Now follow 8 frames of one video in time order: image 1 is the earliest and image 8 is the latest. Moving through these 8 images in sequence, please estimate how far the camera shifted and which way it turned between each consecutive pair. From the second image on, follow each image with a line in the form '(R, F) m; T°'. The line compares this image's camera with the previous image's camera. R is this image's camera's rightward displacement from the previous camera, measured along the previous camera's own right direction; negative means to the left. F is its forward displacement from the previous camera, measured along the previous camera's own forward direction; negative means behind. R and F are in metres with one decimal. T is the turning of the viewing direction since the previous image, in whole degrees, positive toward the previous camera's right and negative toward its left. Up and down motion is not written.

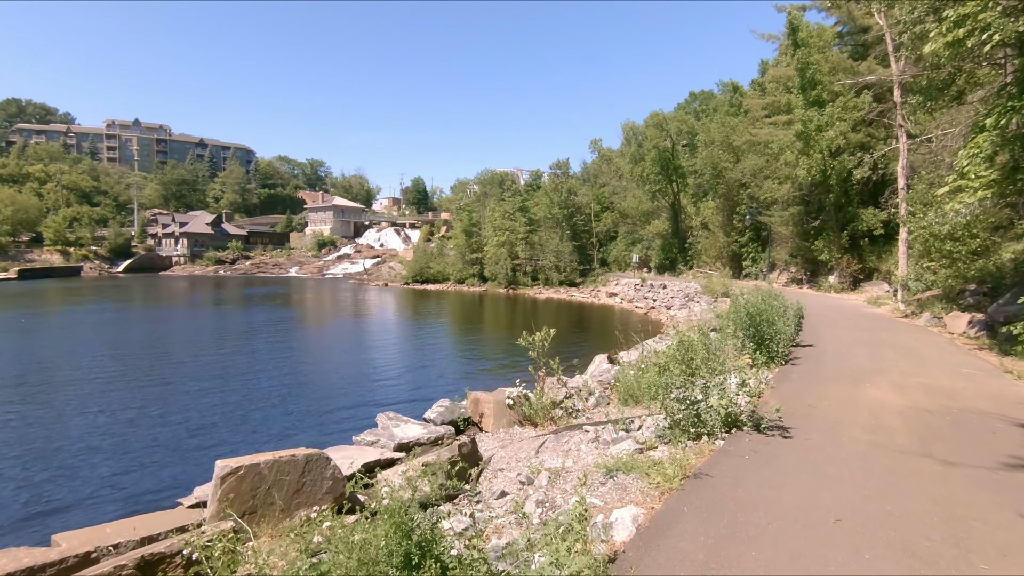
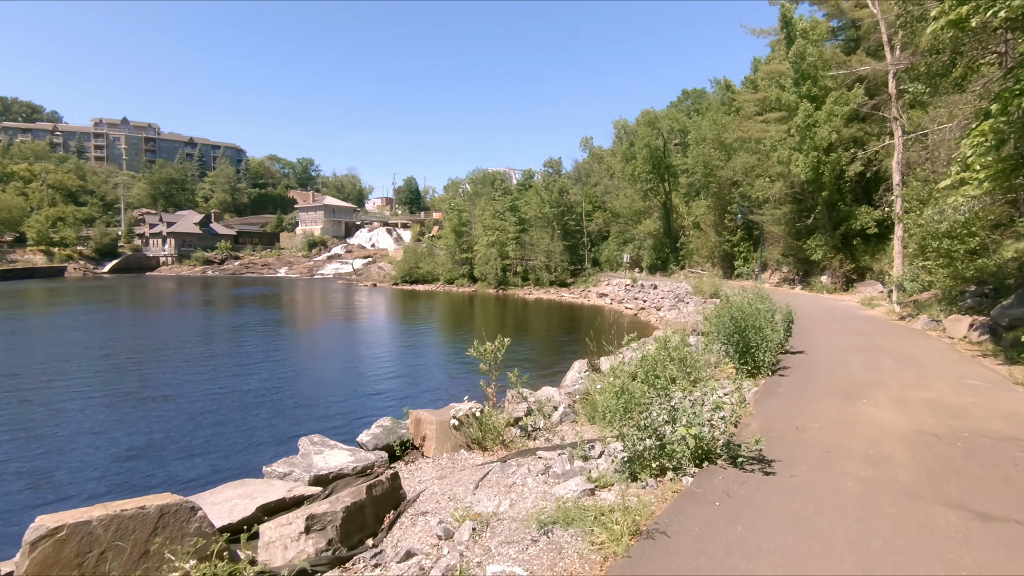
(+0.5, +0.8) m; +1°
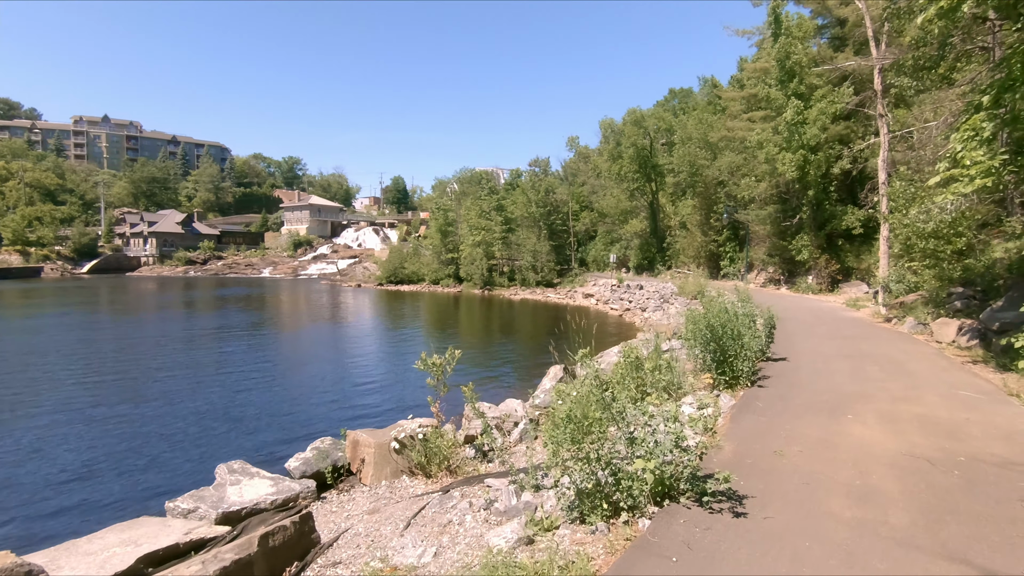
(+0.4, +0.6) m; +1°
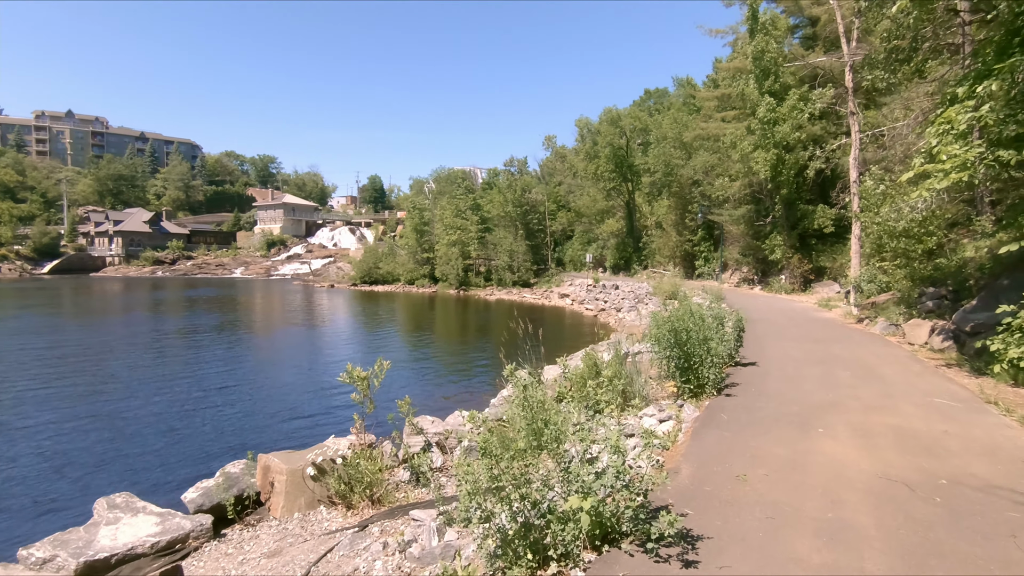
(+0.4, +0.6) m; +2°
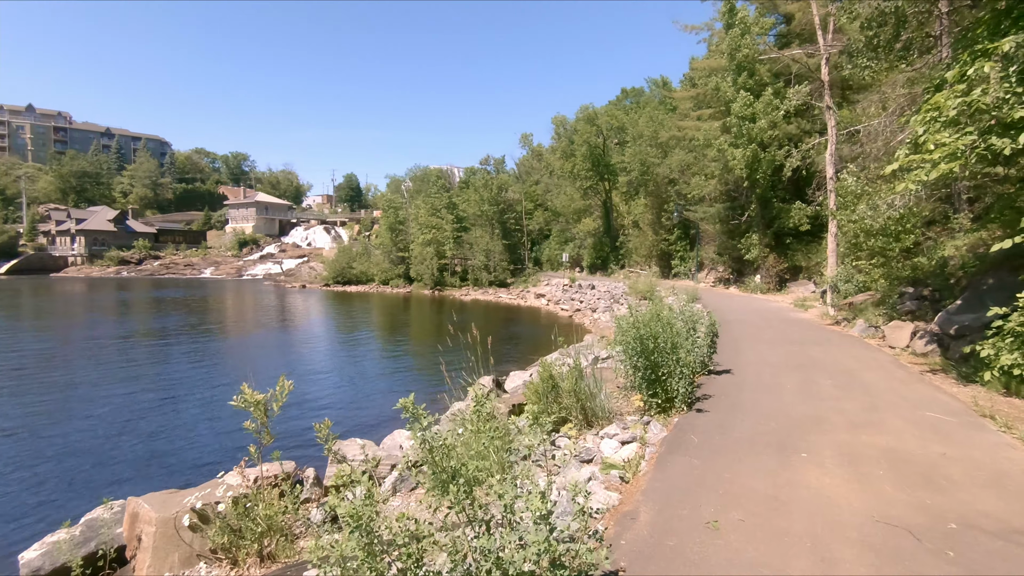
(+0.4, +0.8) m; +2°
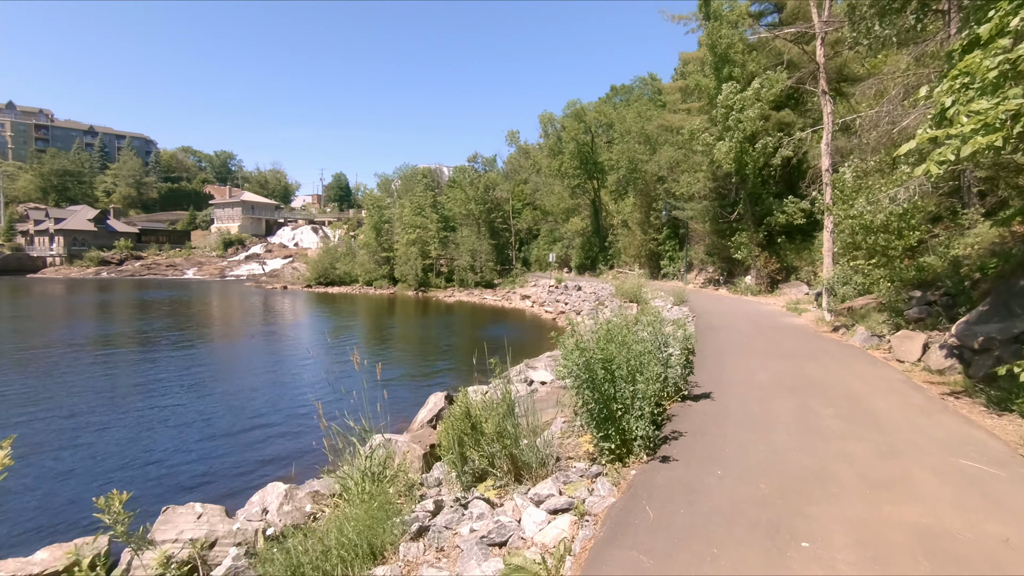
(+0.7, +1.4) m; +1°
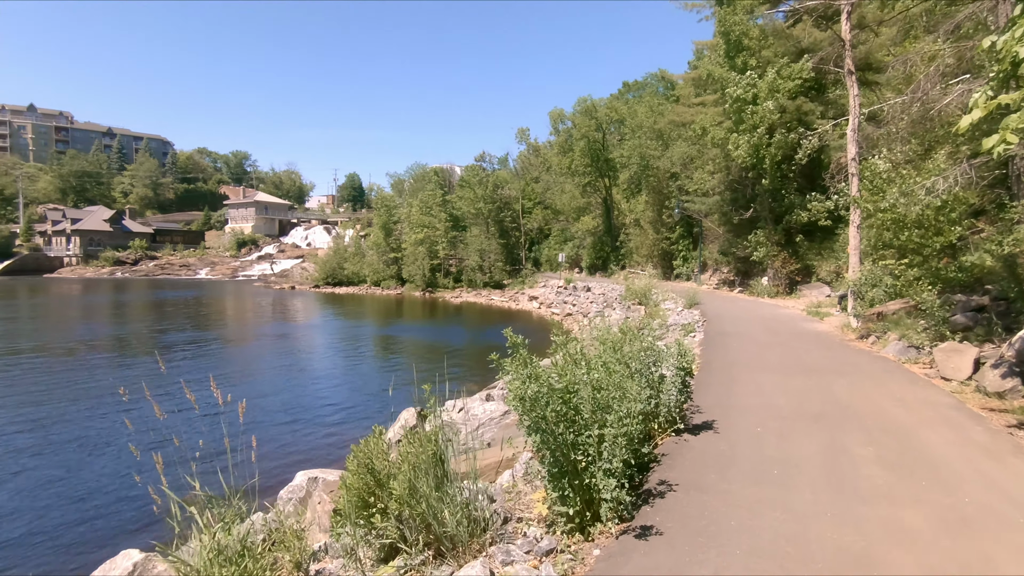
(+0.5, +1.1) m; -2°
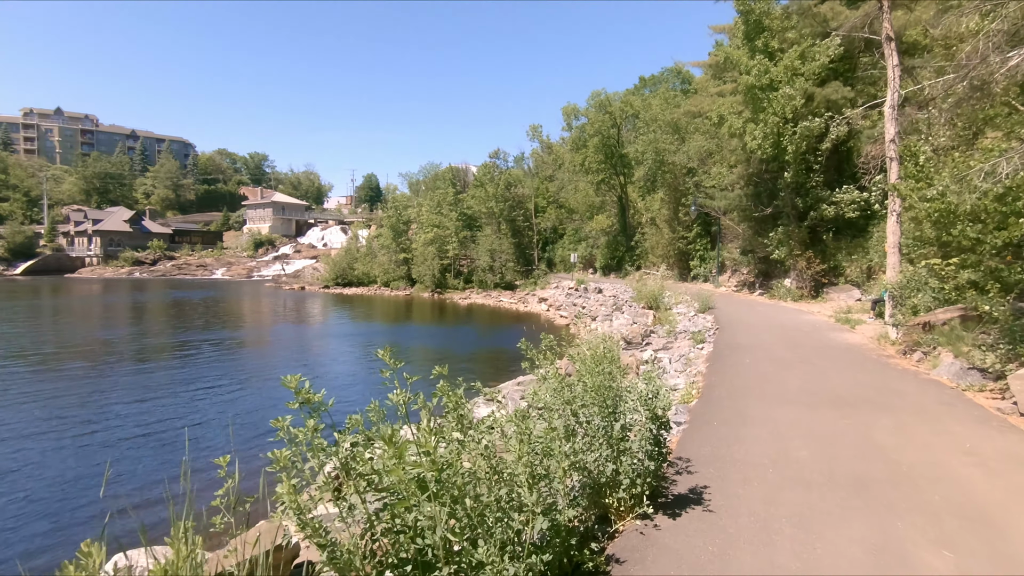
(+0.8, +1.5) m; -2°
